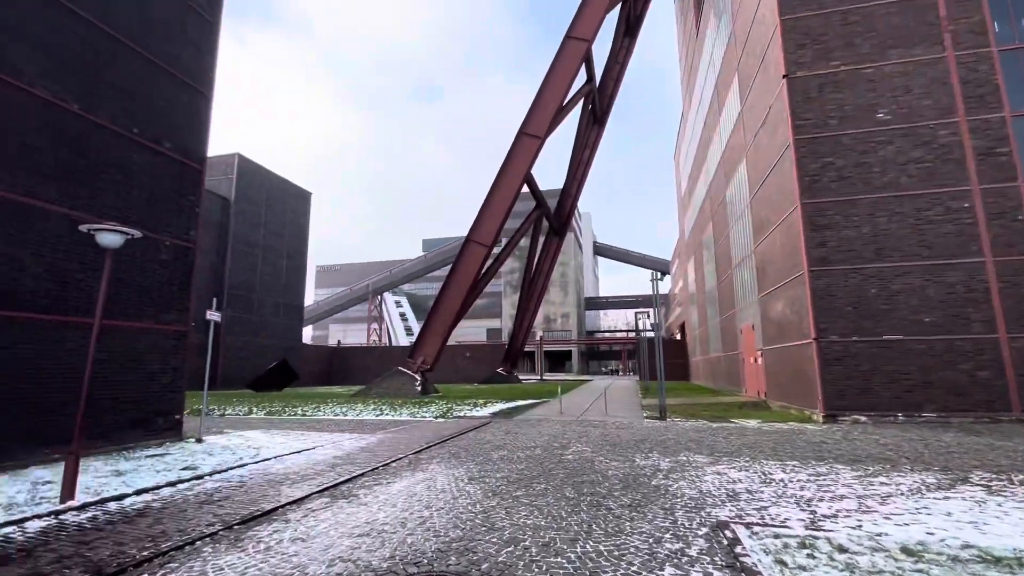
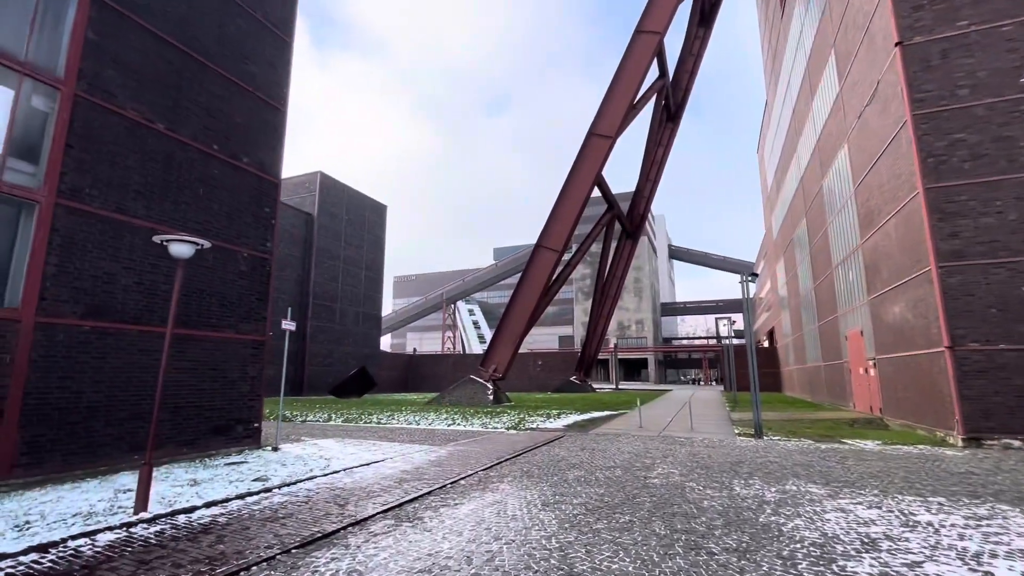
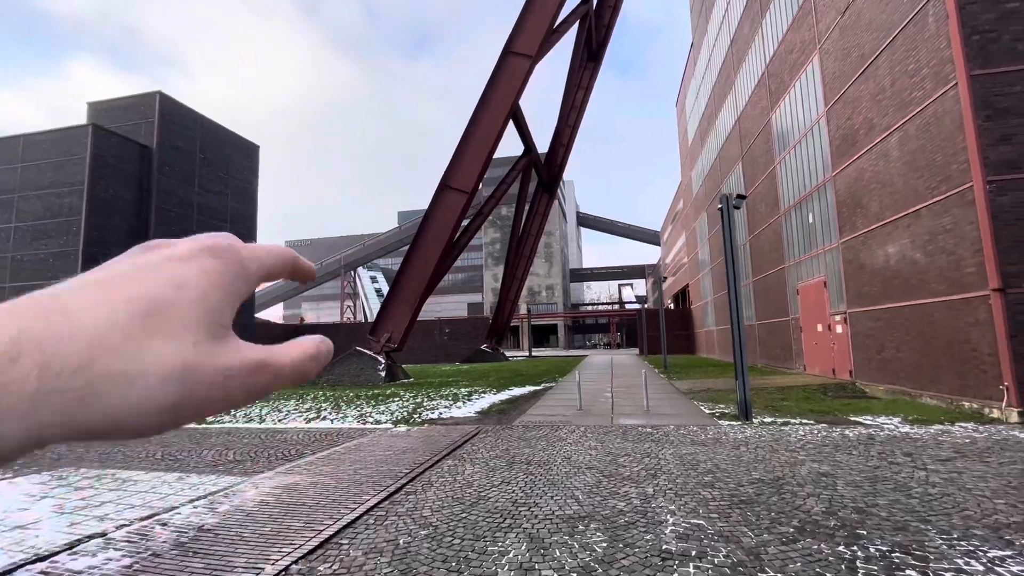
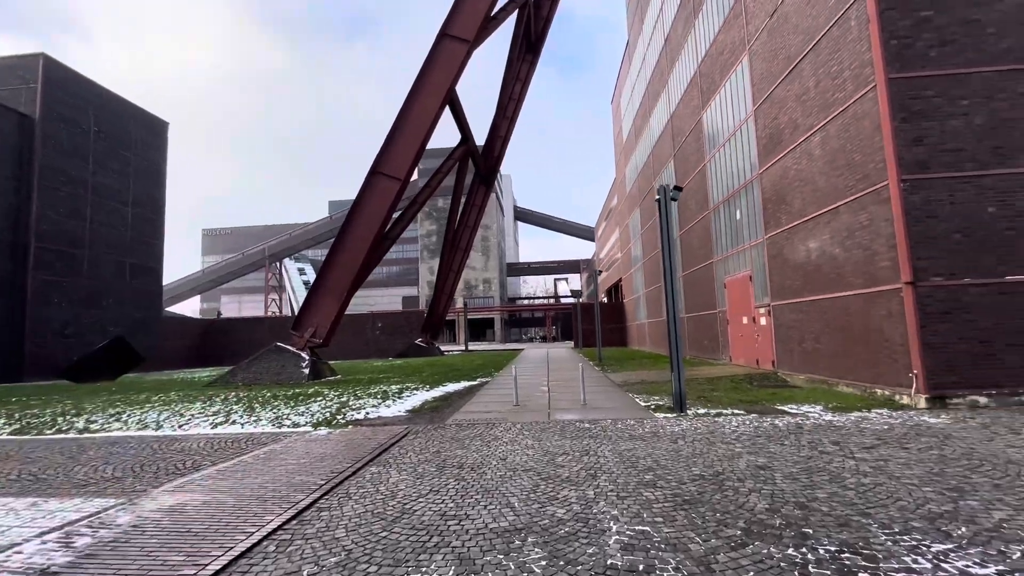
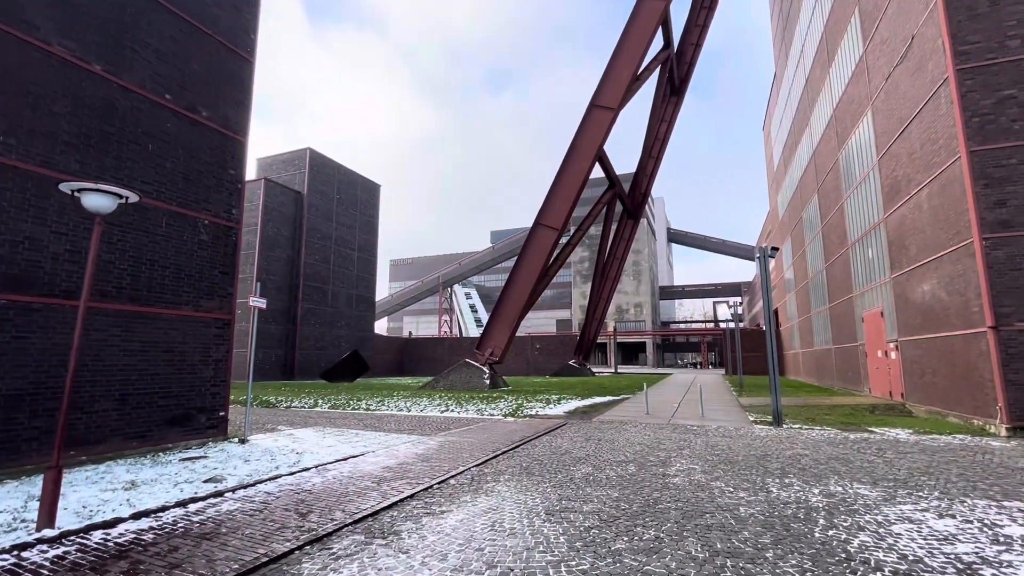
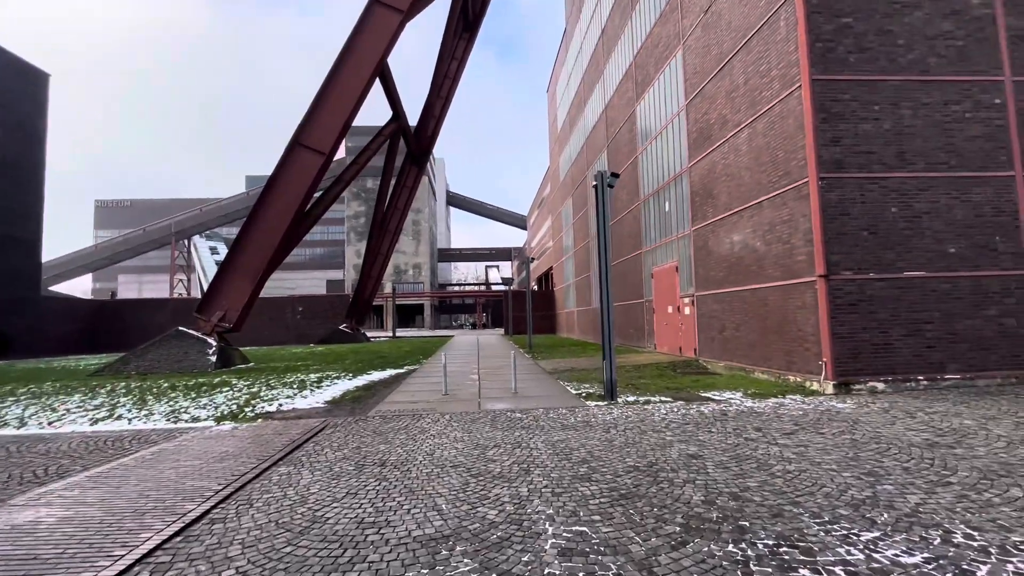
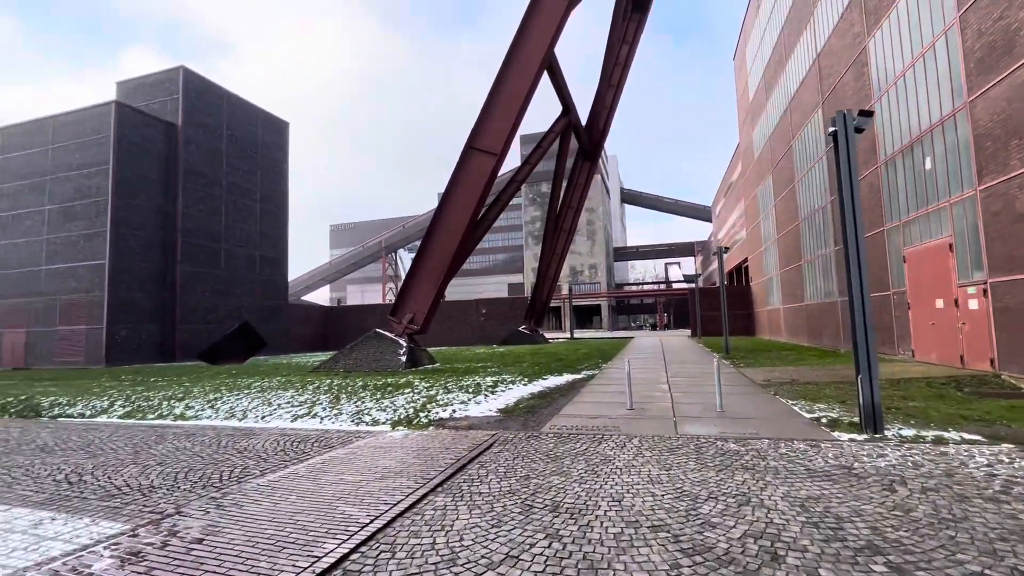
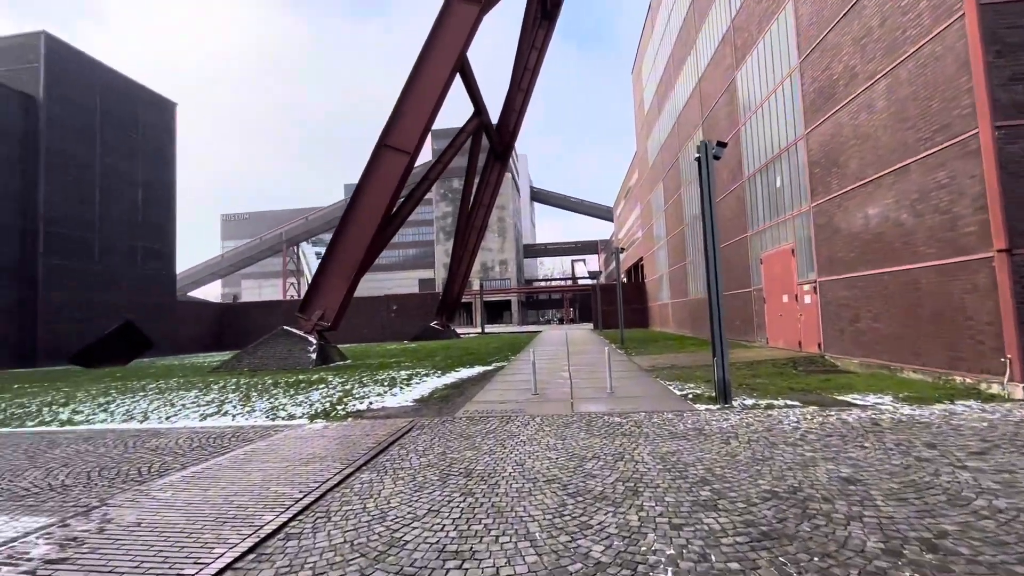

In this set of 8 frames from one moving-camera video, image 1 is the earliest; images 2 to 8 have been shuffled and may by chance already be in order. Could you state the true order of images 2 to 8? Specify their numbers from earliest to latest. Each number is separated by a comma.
2, 5, 3, 4, 6, 8, 7
